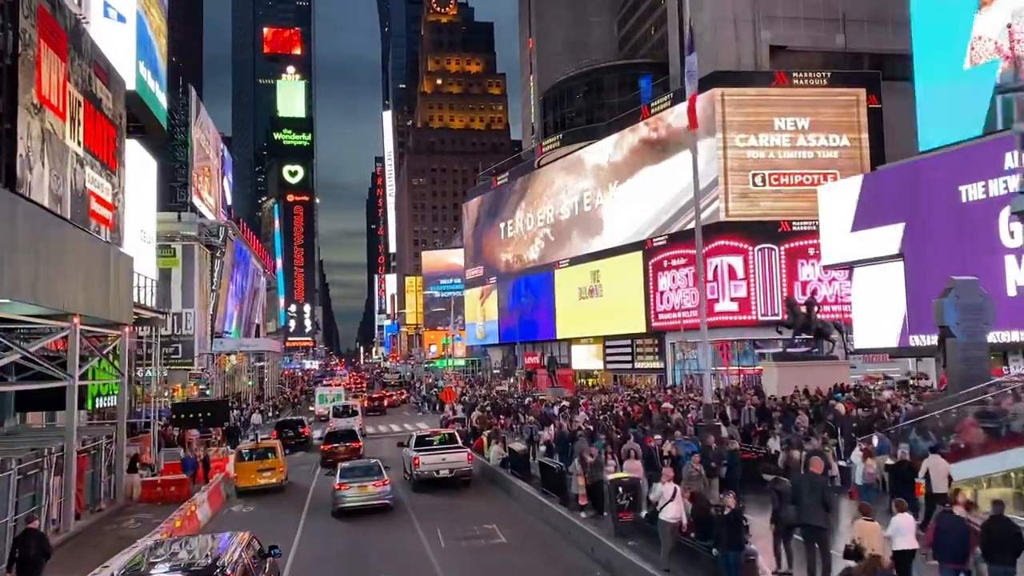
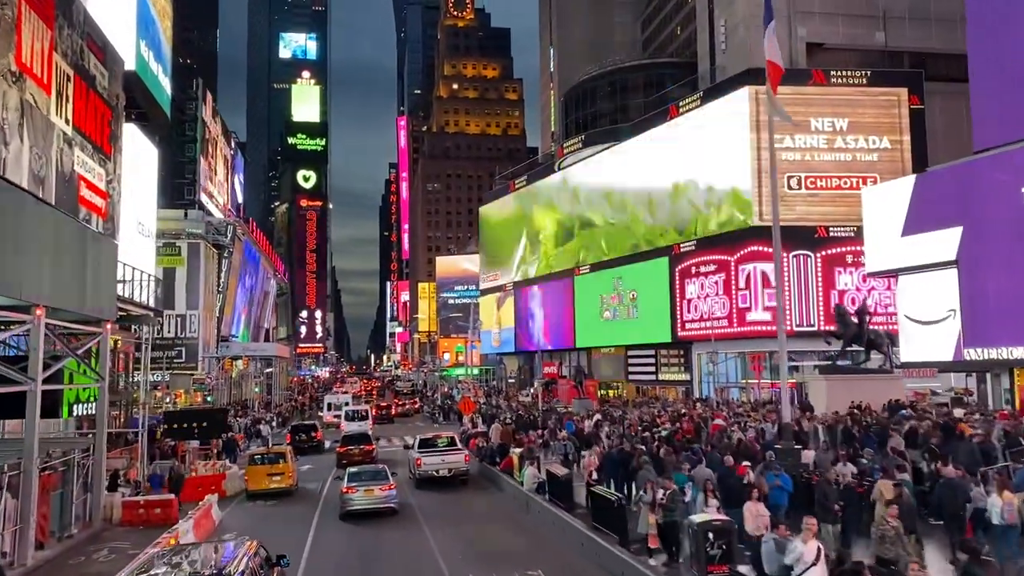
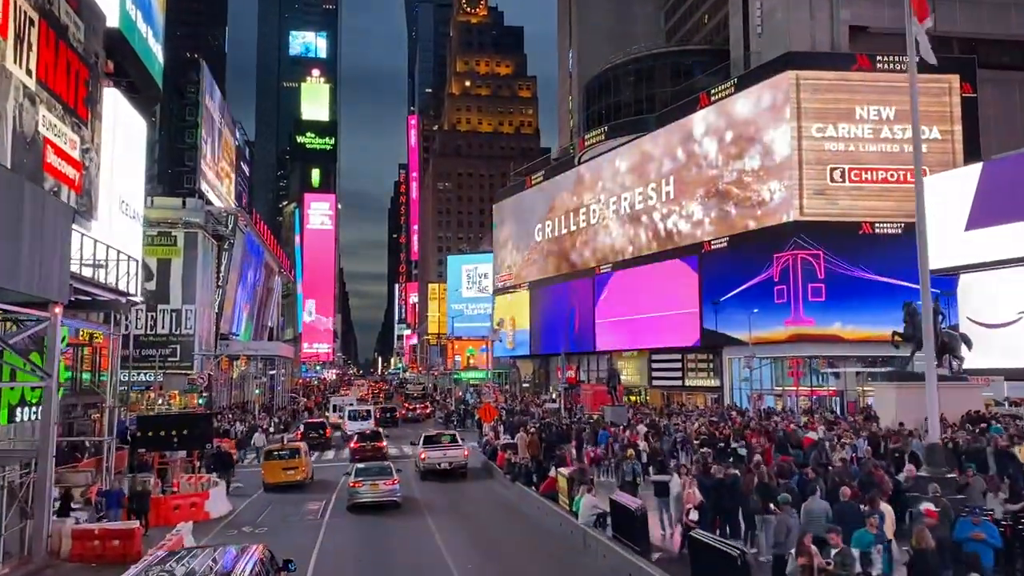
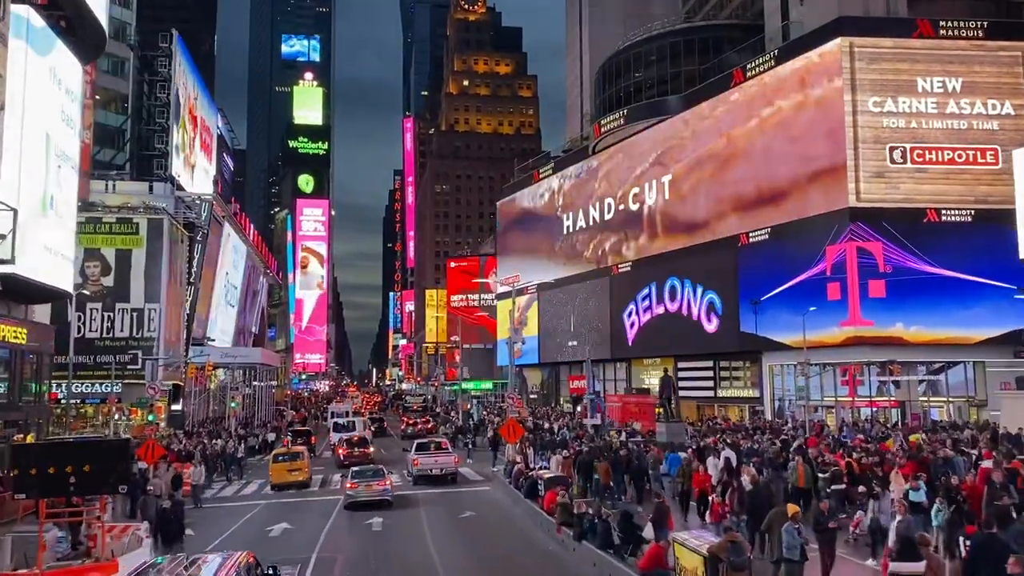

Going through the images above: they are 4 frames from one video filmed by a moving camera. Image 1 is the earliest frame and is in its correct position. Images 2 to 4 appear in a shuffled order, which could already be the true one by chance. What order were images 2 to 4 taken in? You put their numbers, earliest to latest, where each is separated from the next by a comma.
2, 3, 4
